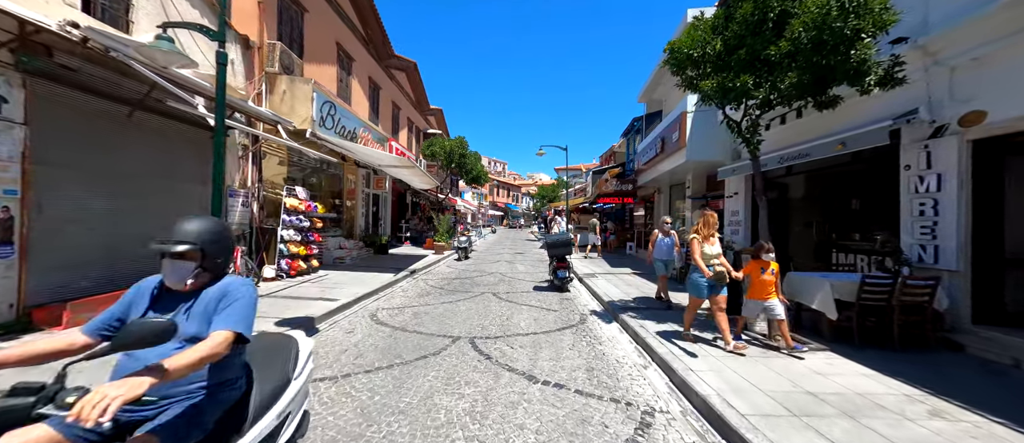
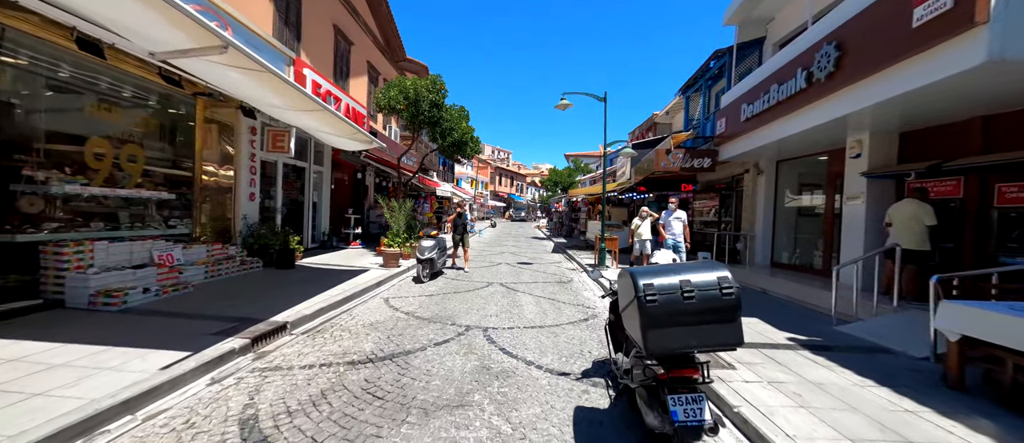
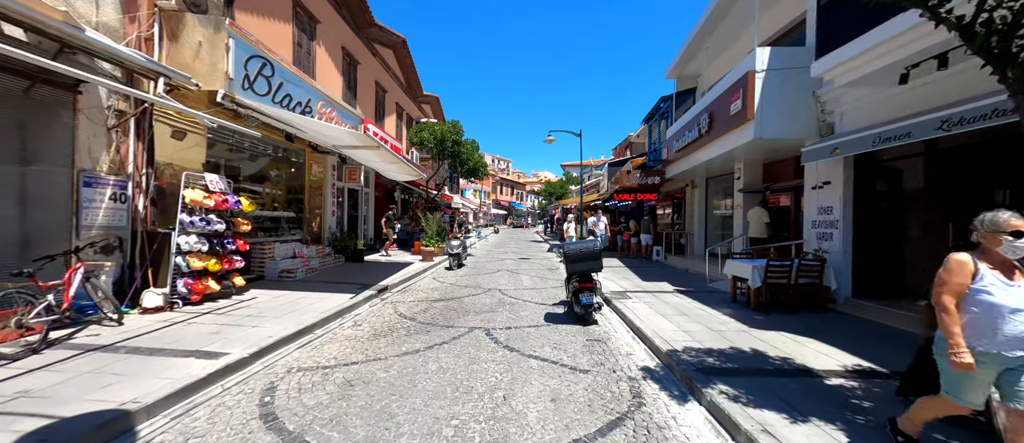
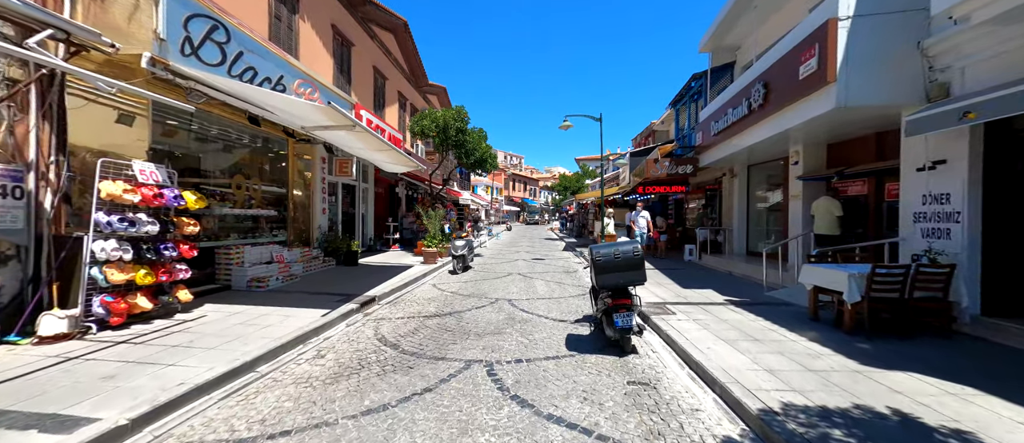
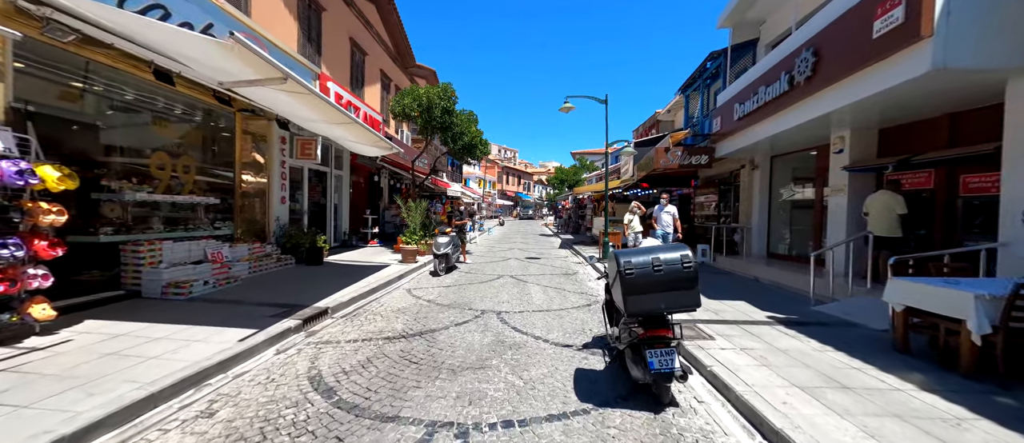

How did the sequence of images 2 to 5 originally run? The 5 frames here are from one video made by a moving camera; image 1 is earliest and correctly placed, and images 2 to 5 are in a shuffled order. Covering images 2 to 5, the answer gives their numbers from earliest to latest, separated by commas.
3, 4, 5, 2
